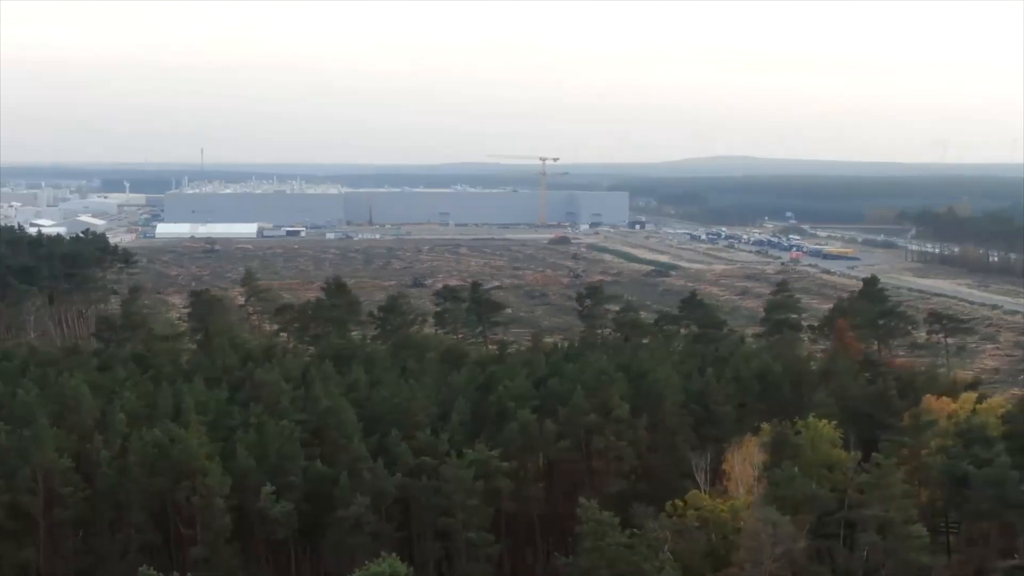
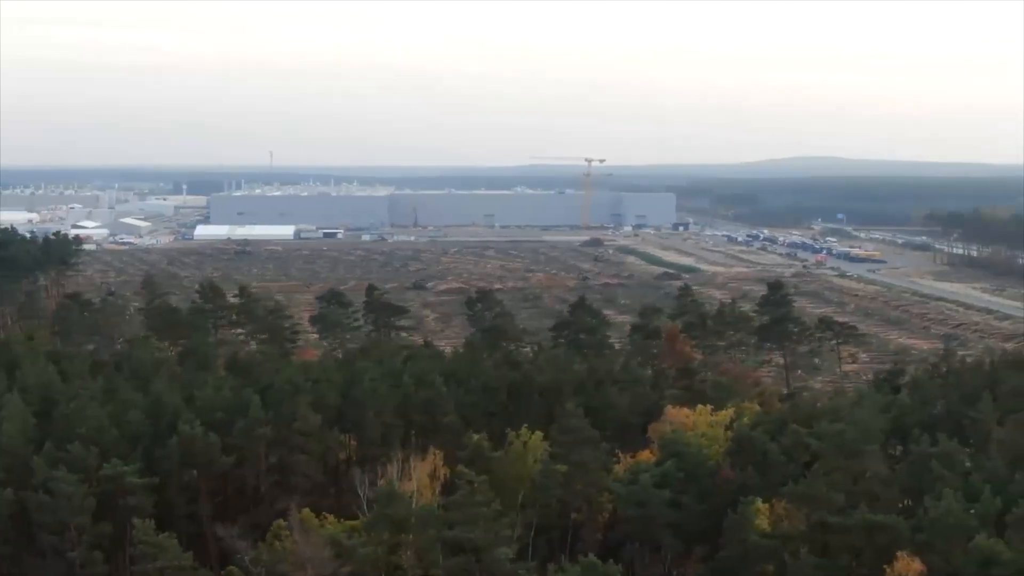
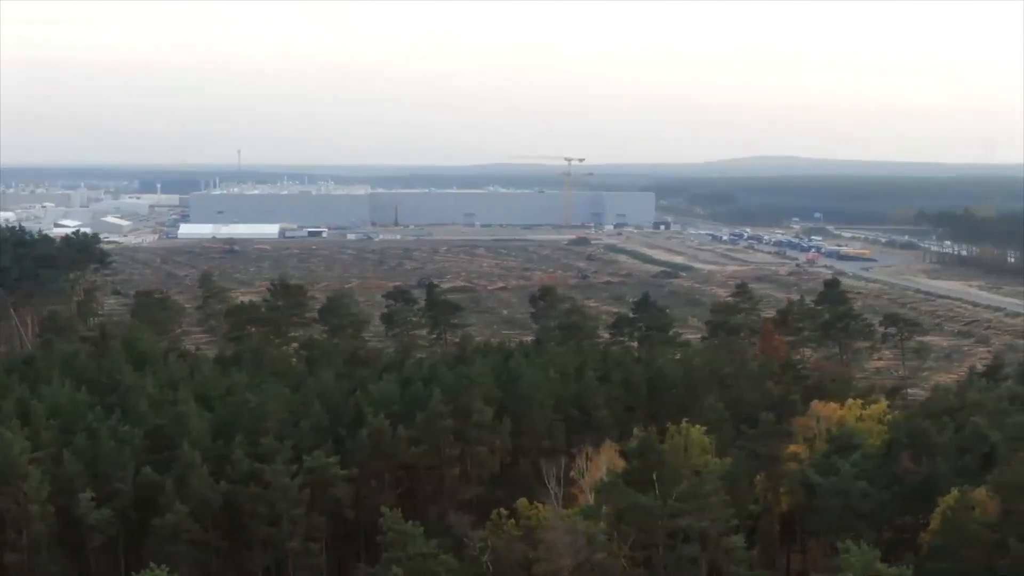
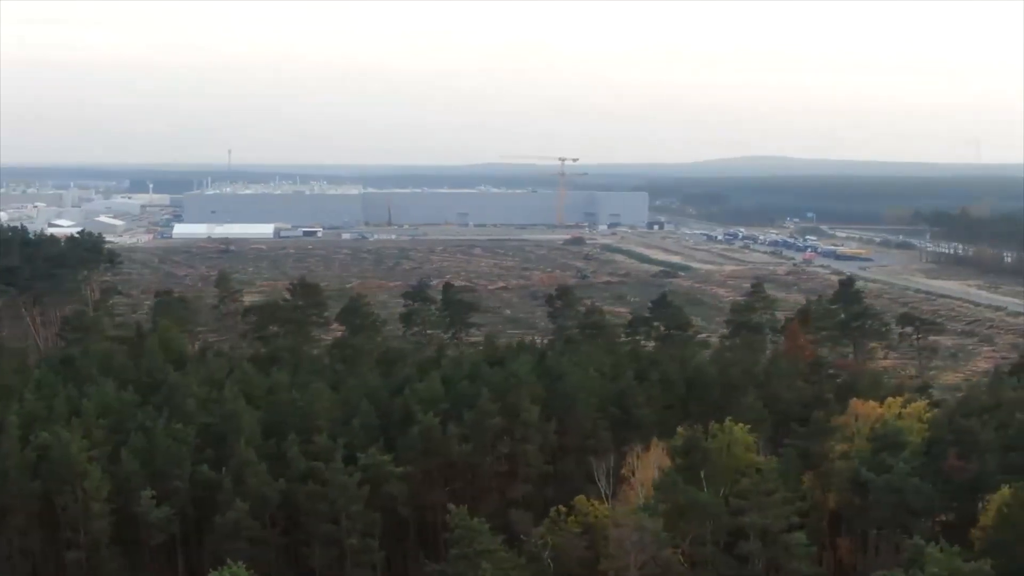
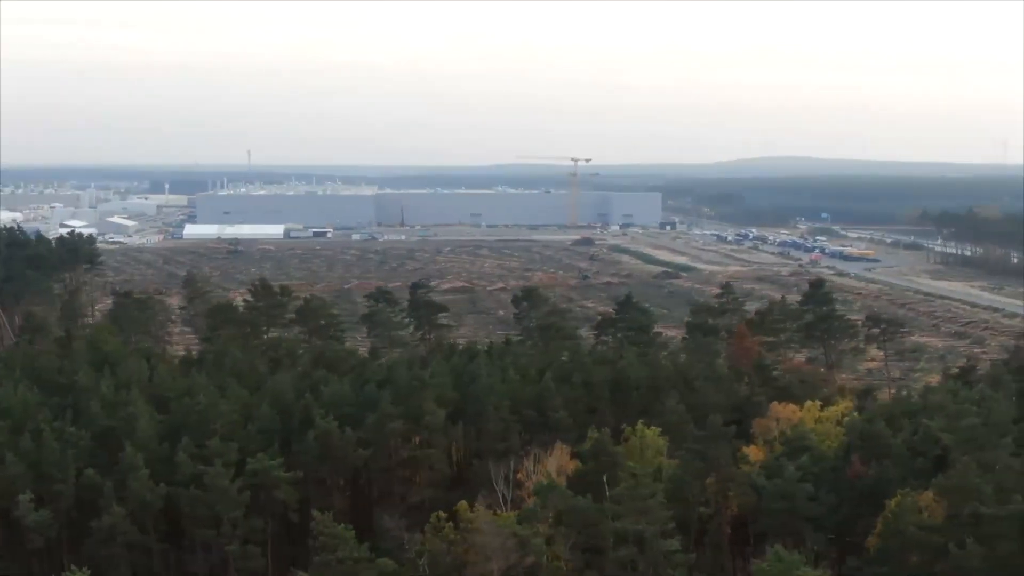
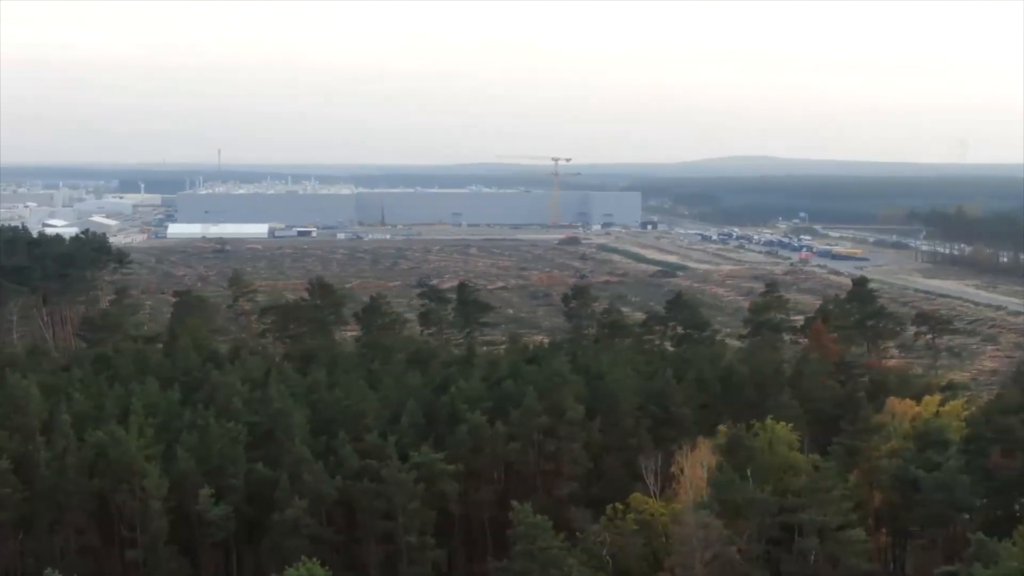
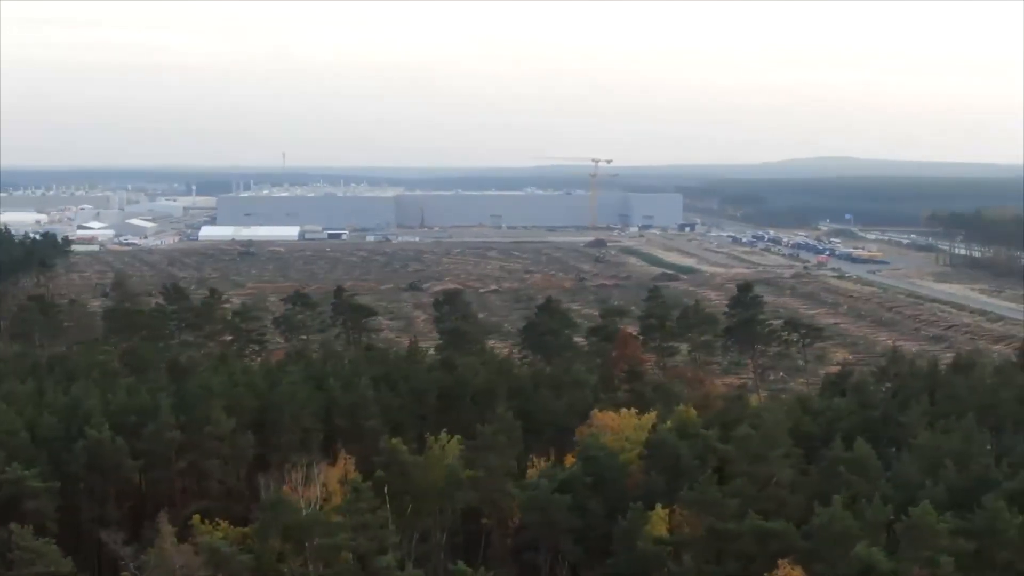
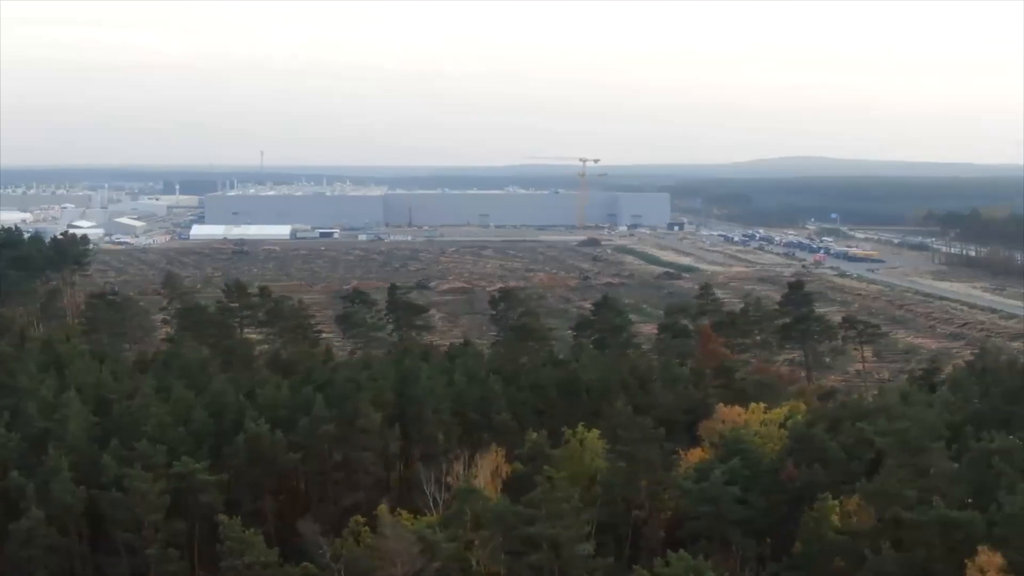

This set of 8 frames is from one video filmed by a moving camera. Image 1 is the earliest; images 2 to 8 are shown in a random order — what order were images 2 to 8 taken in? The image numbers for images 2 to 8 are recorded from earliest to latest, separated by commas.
6, 4, 3, 5, 8, 2, 7
